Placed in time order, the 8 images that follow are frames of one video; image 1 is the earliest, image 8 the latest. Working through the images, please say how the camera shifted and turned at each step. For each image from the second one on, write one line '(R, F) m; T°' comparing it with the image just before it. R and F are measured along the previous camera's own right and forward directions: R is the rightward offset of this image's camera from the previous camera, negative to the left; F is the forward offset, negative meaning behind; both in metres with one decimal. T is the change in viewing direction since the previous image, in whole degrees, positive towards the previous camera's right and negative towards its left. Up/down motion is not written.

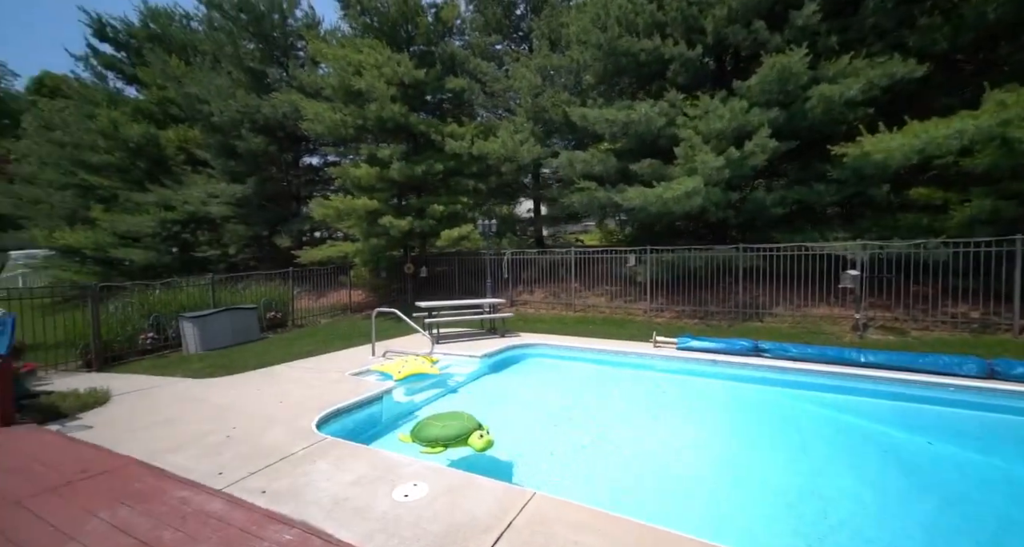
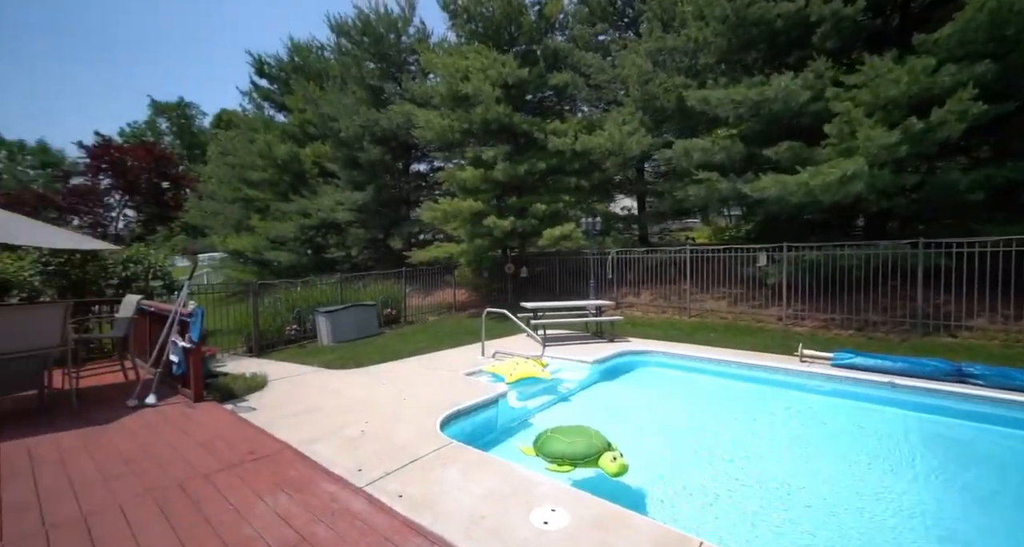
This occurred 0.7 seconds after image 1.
(-0.1, +0.1) m; -13°
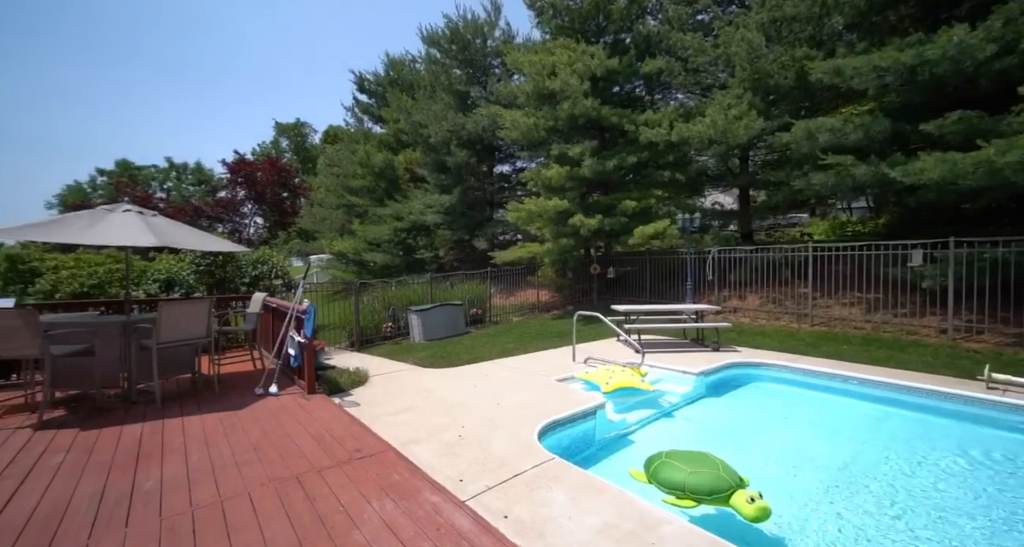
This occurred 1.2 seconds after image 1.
(-0.1, +0.1) m; -11°
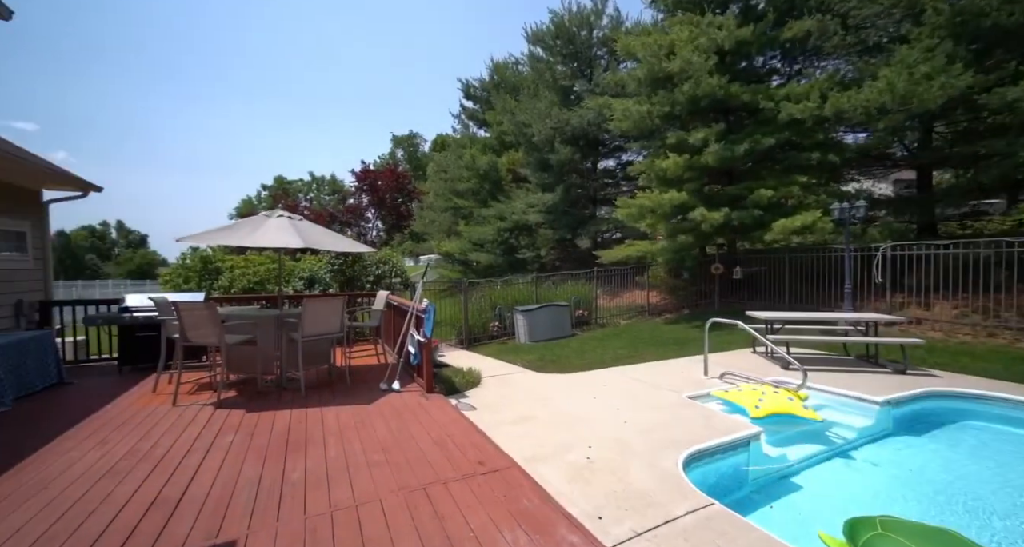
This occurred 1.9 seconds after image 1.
(-0.2, +0.2) m; -13°
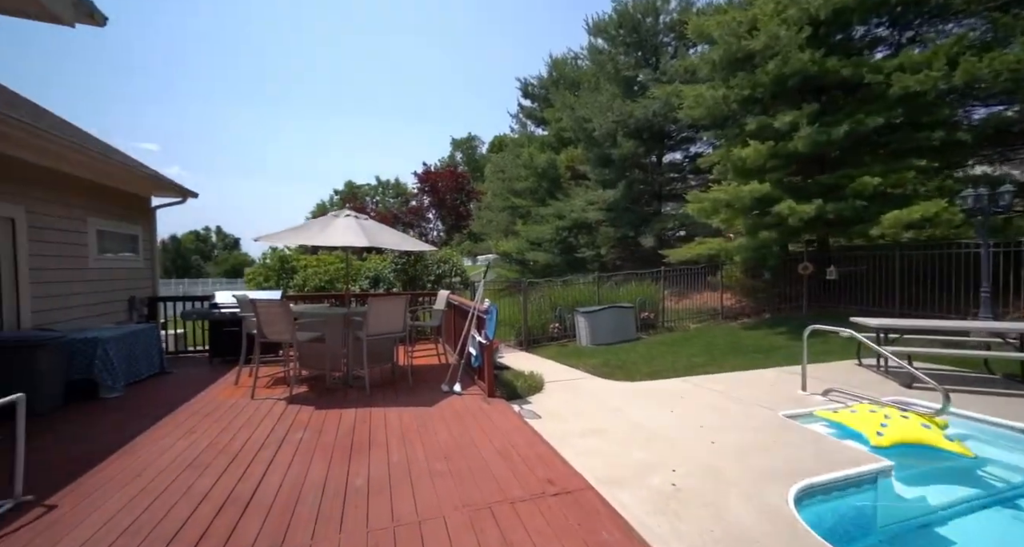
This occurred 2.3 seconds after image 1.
(-0.1, +0.2) m; -8°
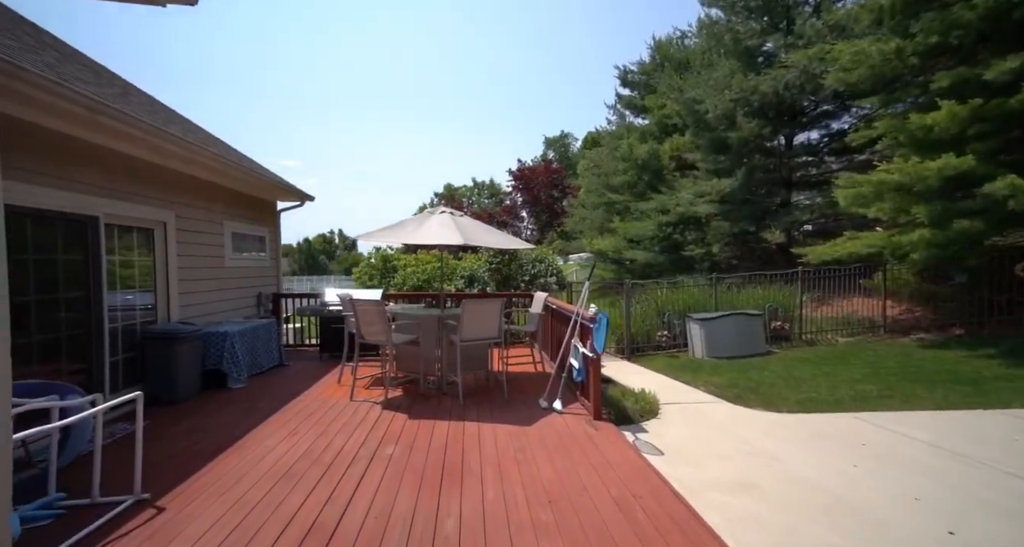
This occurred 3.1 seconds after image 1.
(-0.2, +0.5) m; -12°
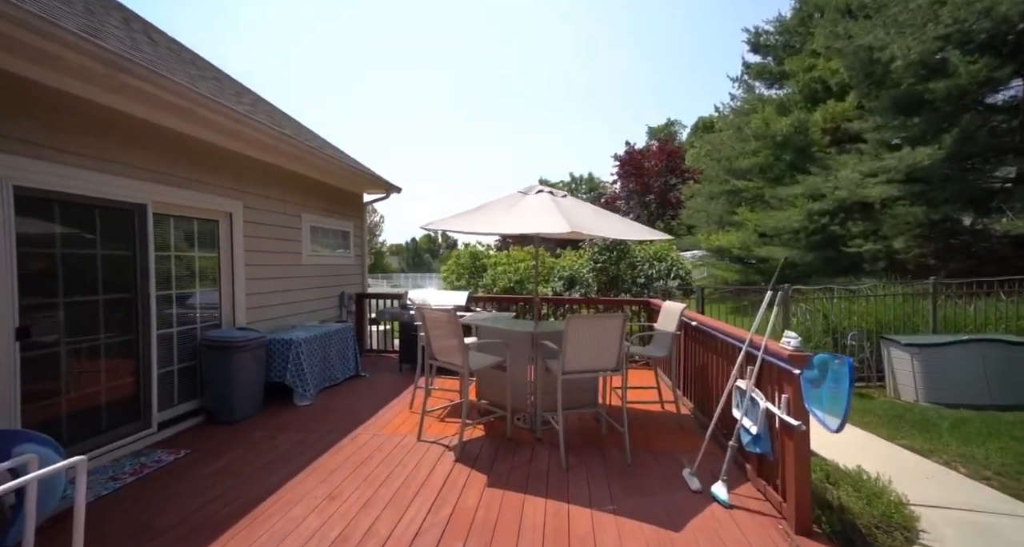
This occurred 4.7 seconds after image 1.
(-0.2, +1.4) m; -13°
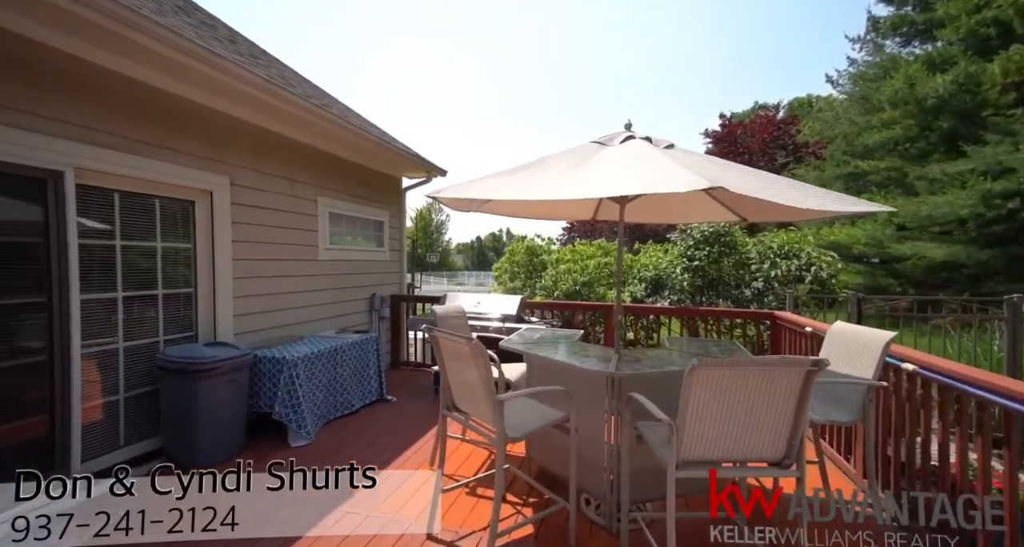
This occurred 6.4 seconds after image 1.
(0.0, +1.5) m; -9°
